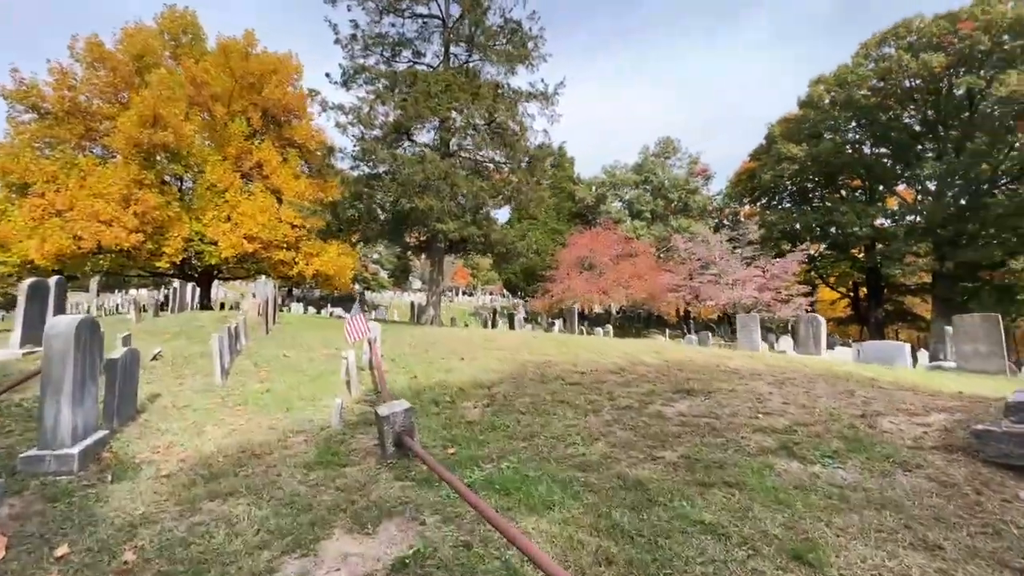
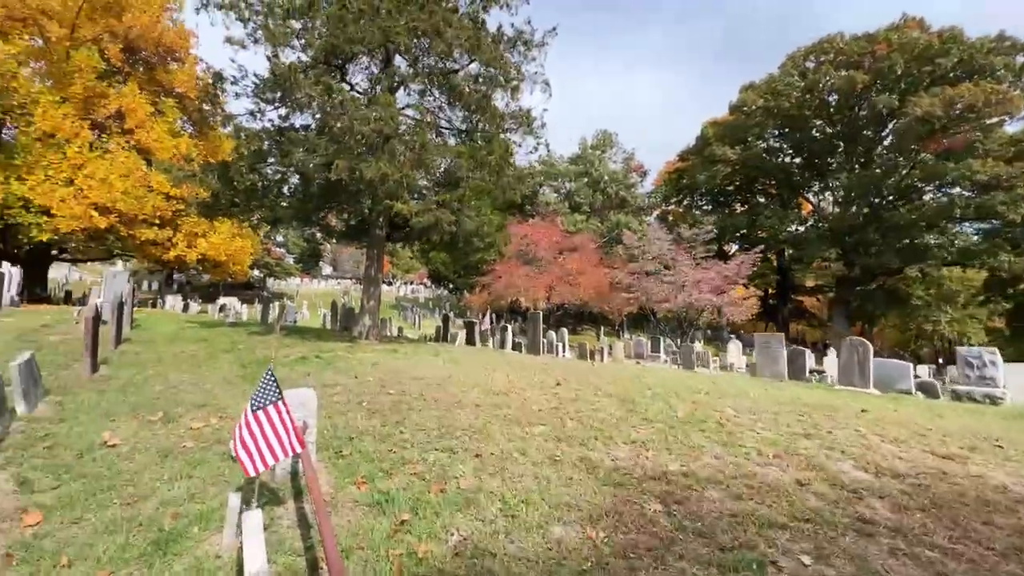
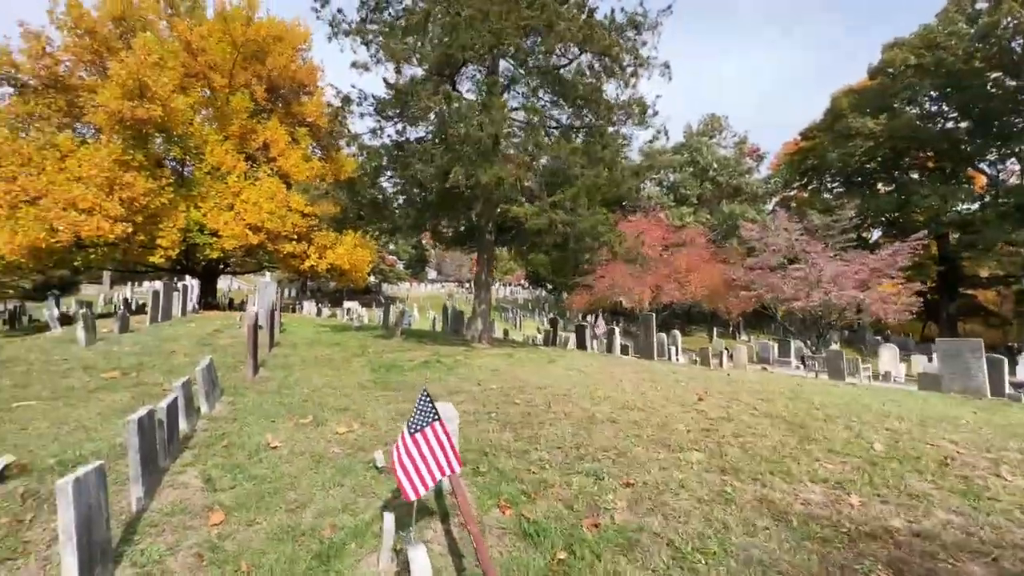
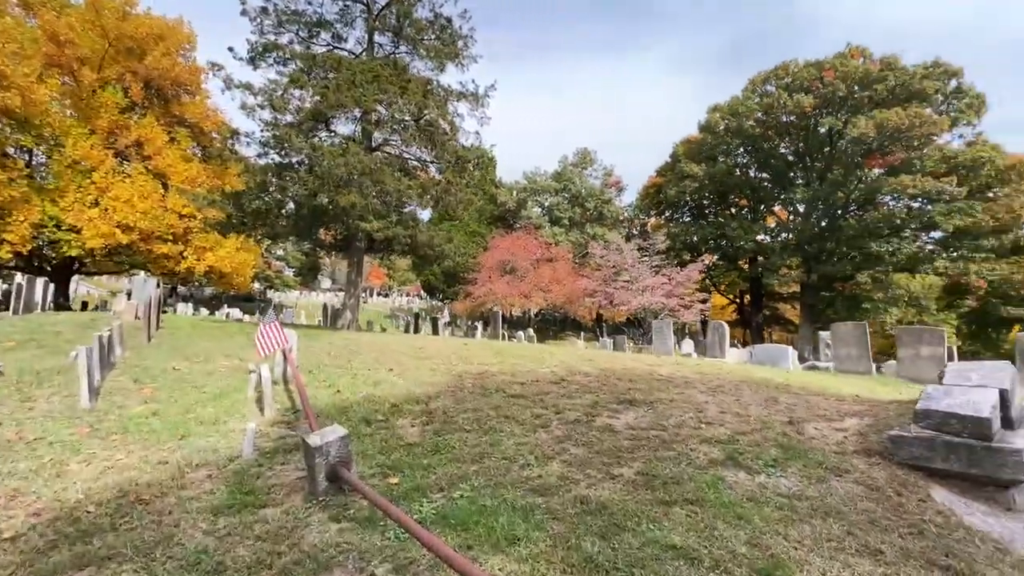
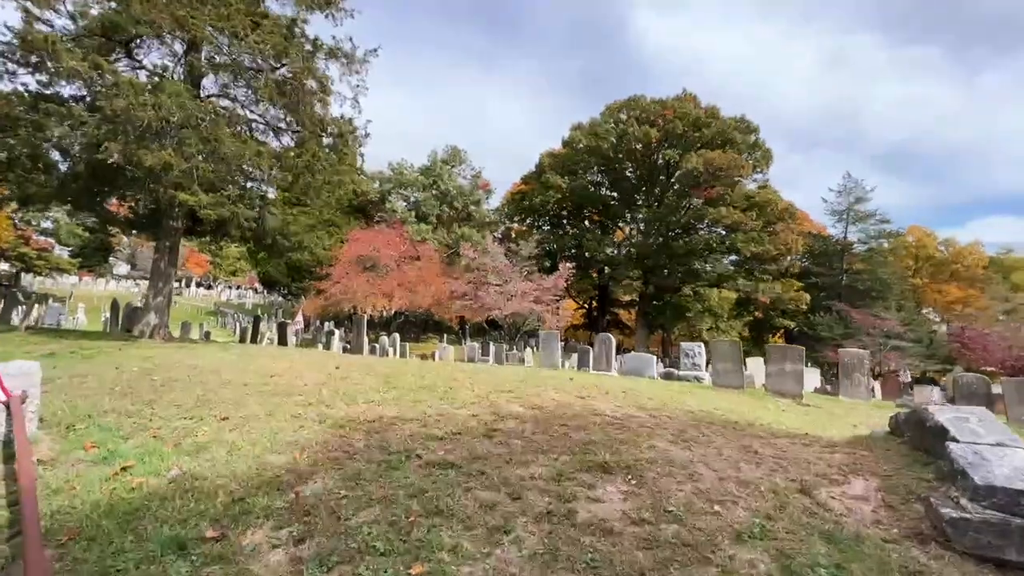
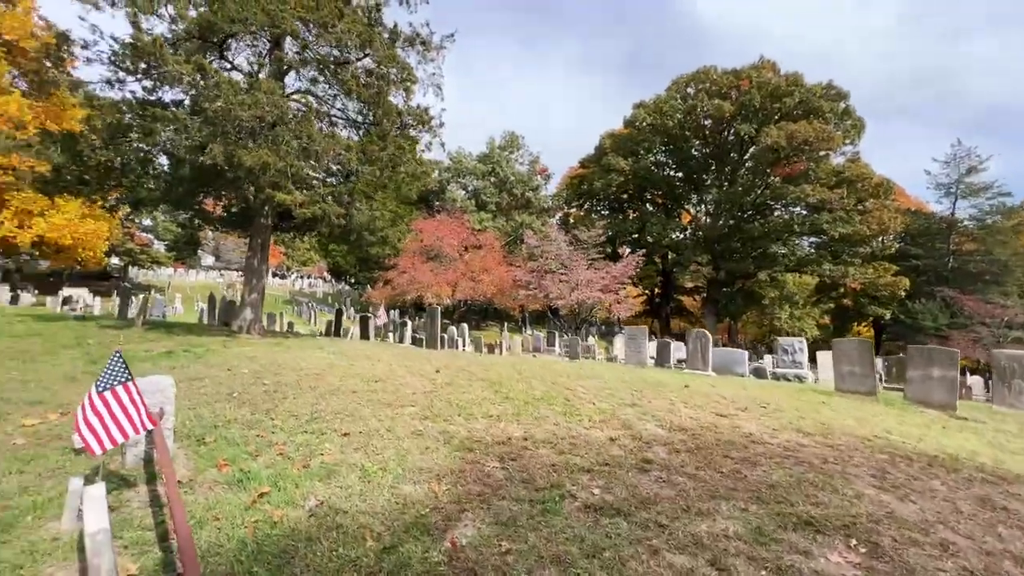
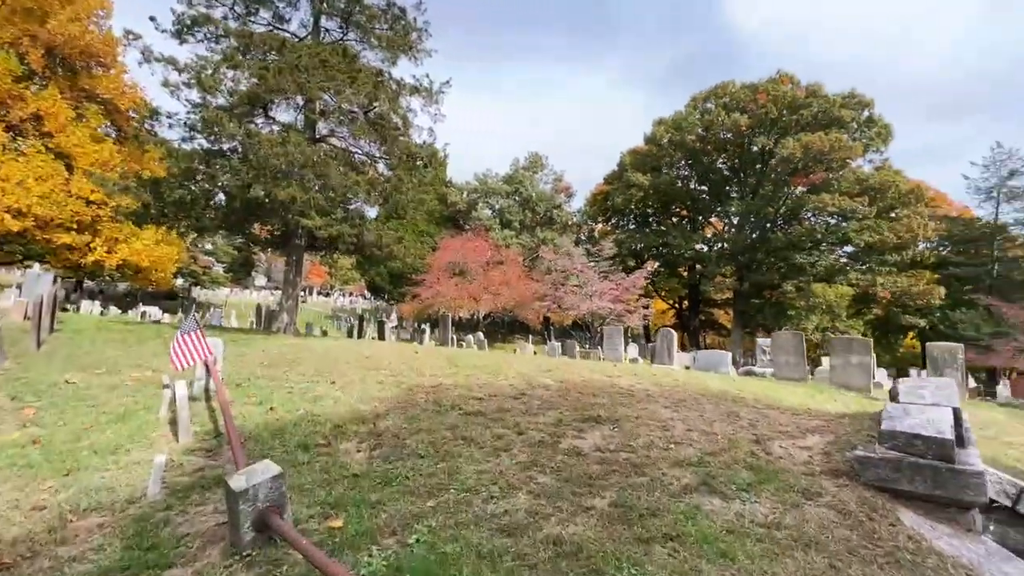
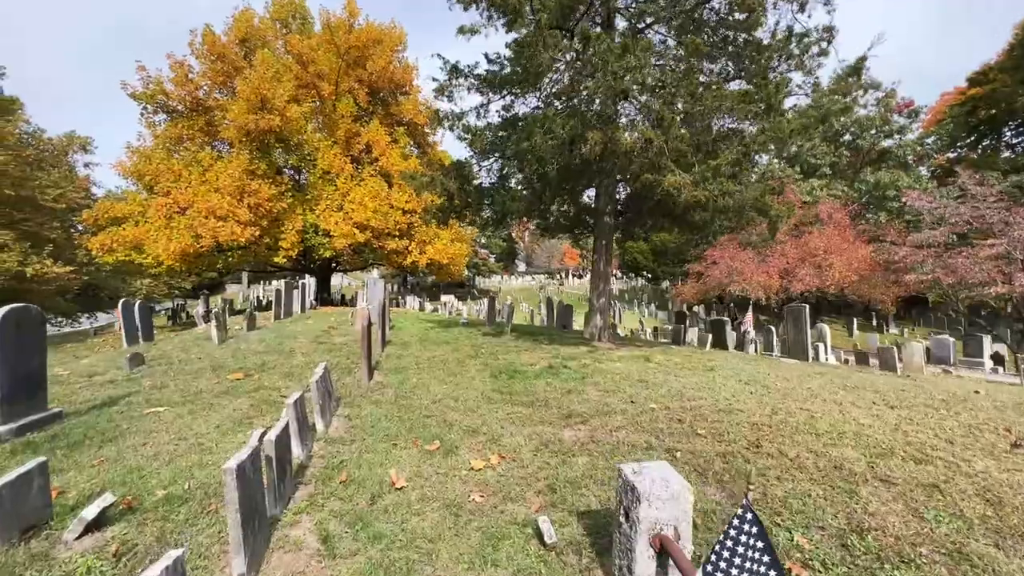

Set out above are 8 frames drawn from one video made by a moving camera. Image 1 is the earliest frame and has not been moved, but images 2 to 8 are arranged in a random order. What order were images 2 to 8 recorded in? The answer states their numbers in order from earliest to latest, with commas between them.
4, 7, 5, 6, 2, 3, 8
